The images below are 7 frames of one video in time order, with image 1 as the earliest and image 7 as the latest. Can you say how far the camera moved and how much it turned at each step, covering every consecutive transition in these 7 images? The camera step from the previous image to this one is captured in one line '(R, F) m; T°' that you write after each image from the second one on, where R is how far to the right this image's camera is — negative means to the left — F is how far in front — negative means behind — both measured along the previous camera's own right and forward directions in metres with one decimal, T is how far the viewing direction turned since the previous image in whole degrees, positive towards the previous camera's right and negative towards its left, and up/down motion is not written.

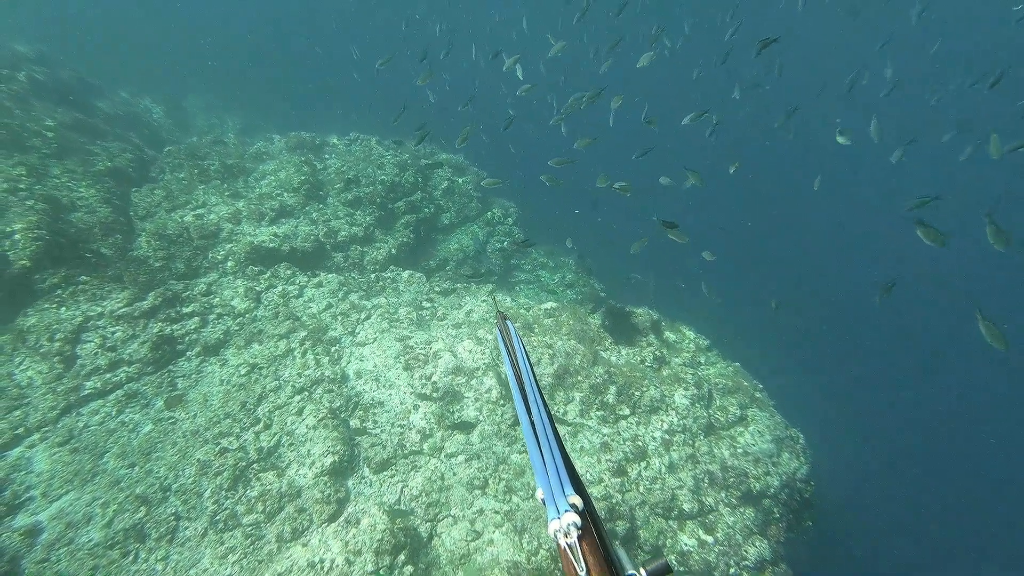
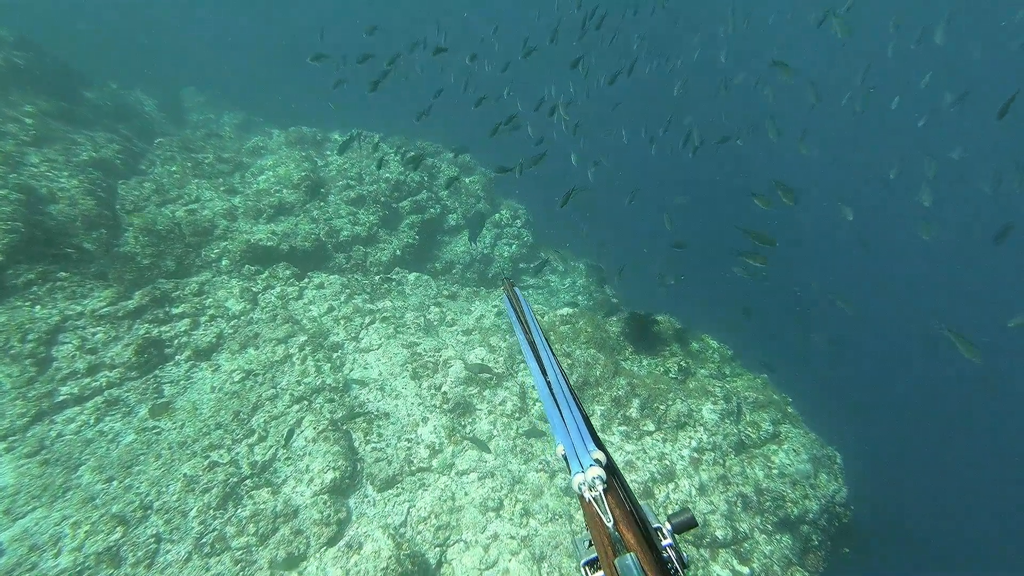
(-0.3, +0.4) m; +1°
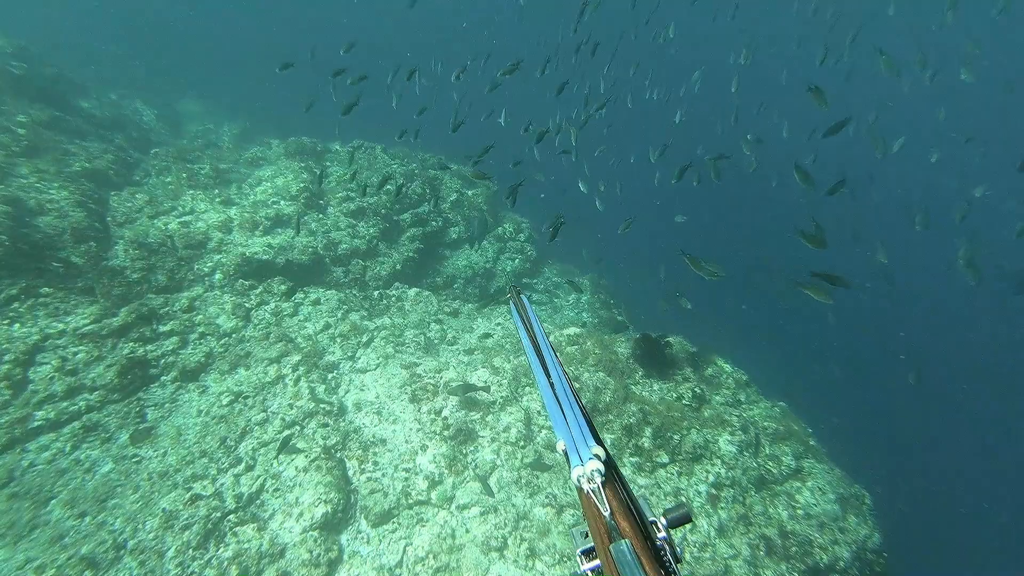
(0.0, +0.3) m; 0°
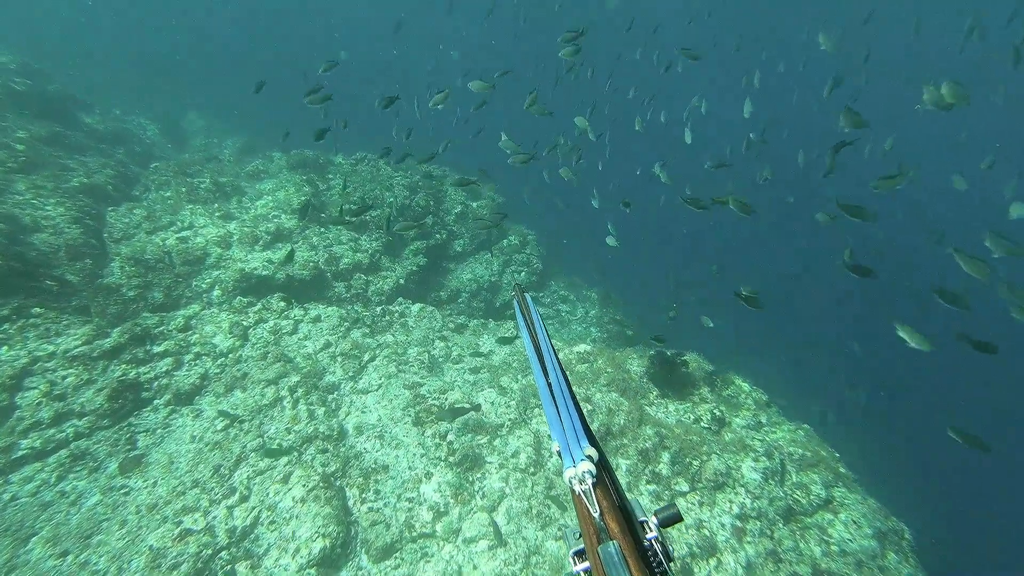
(0.0, +0.2) m; -1°
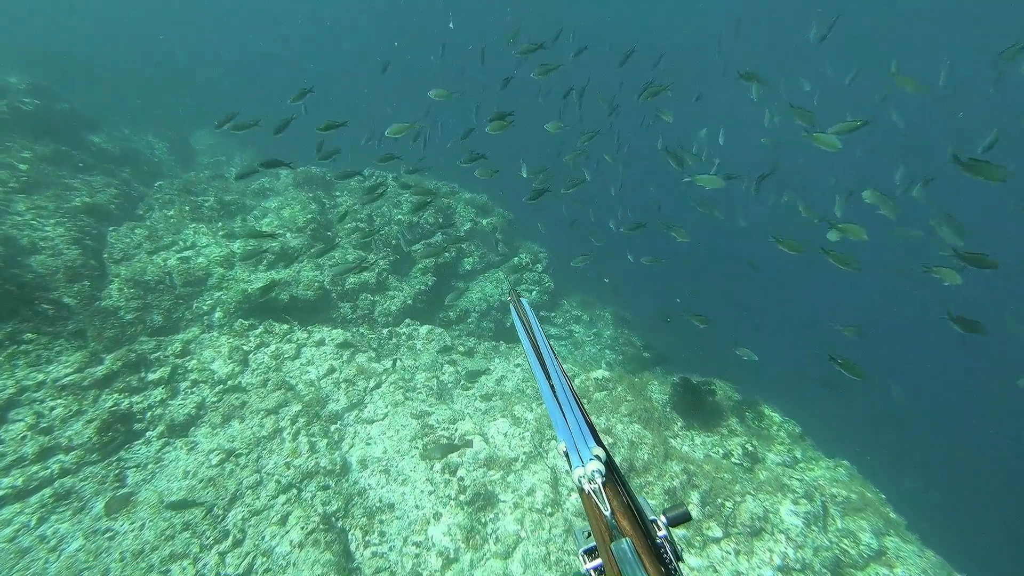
(-0.1, +0.3) m; -1°
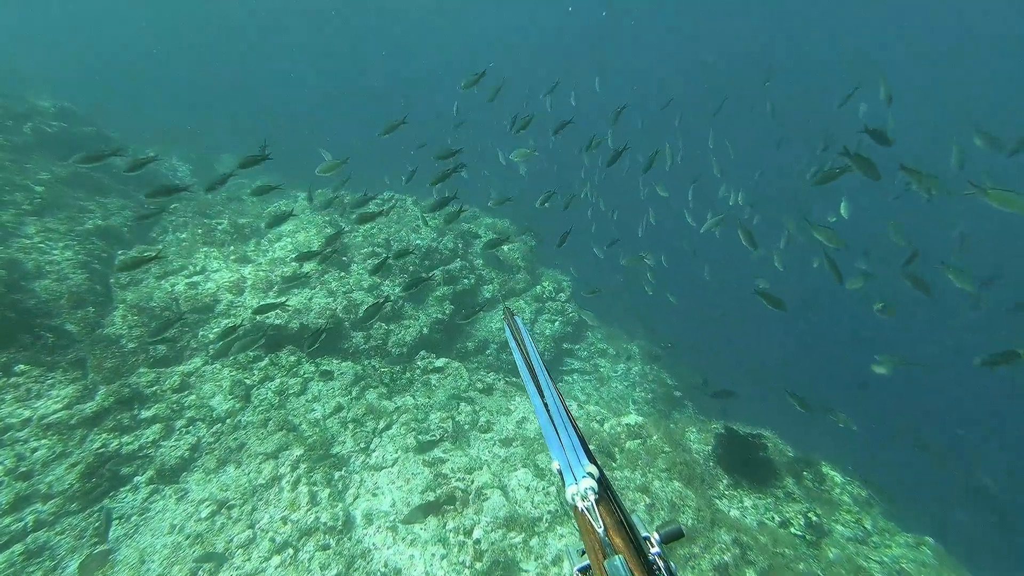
(-0.1, +0.5) m; -2°
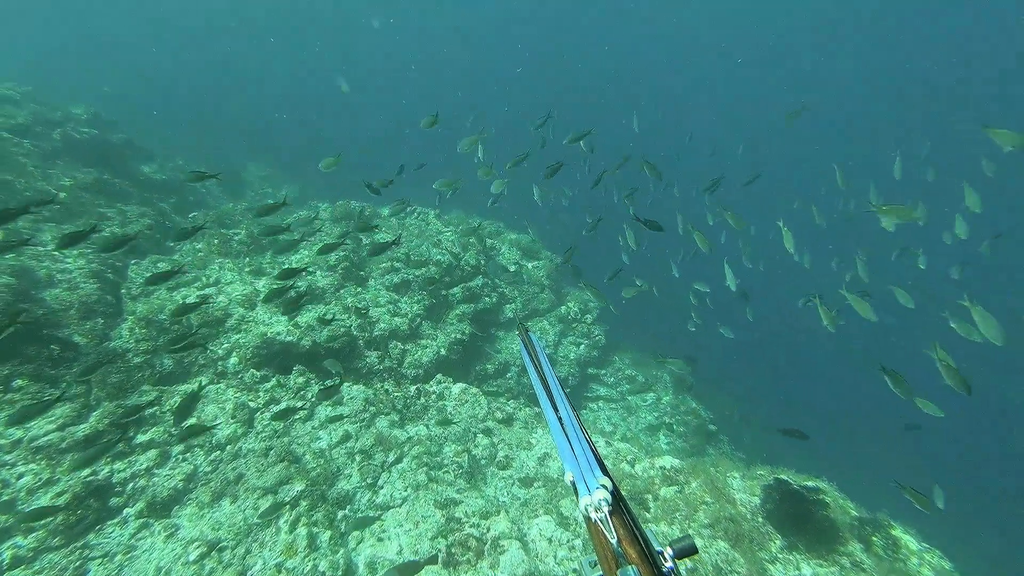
(-0.1, +0.5) m; -3°
